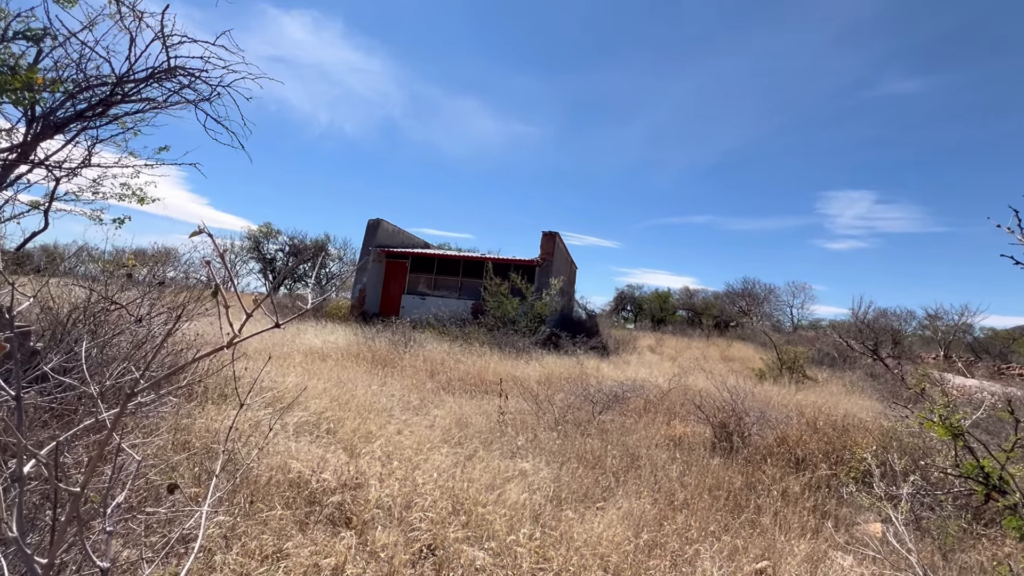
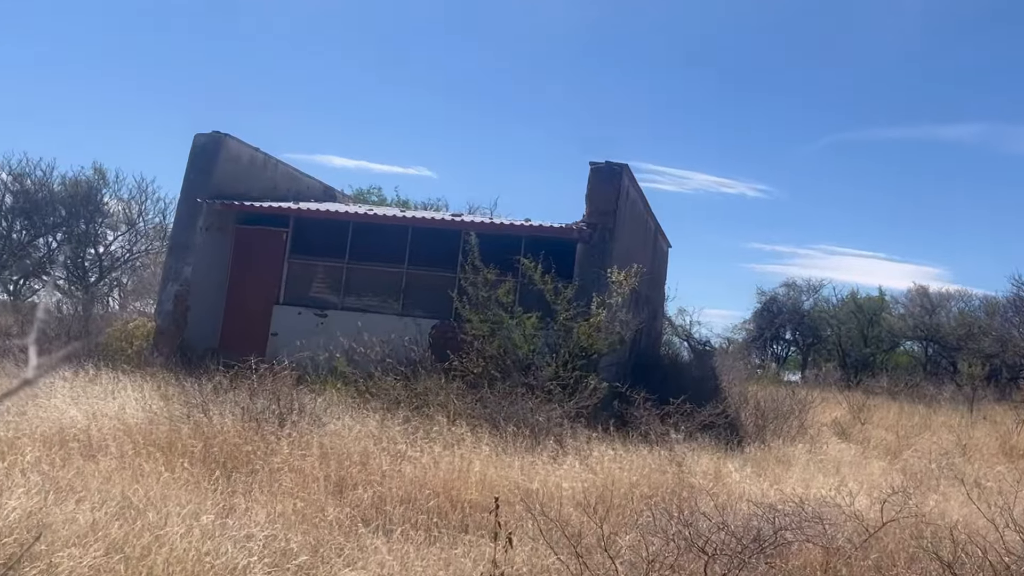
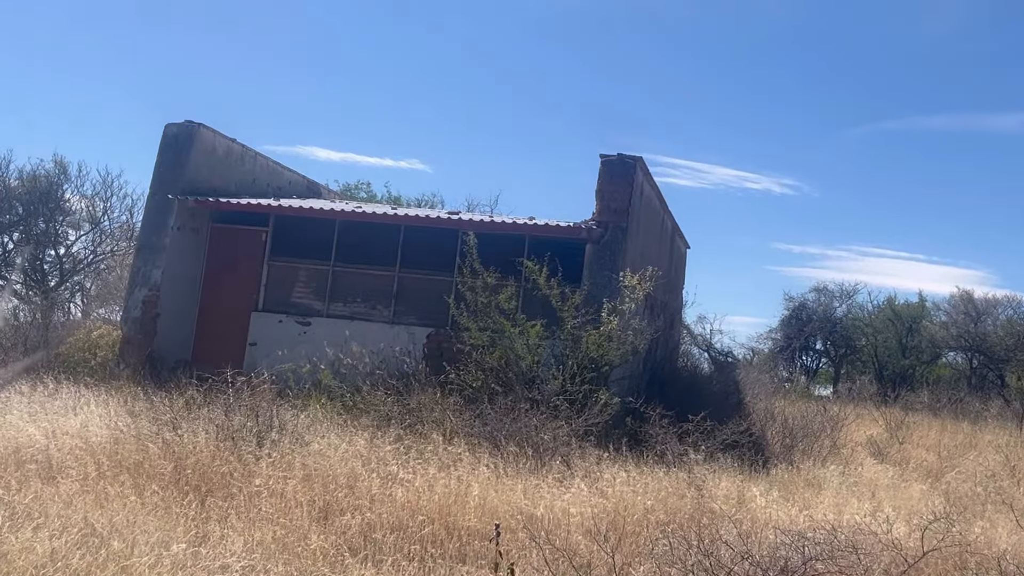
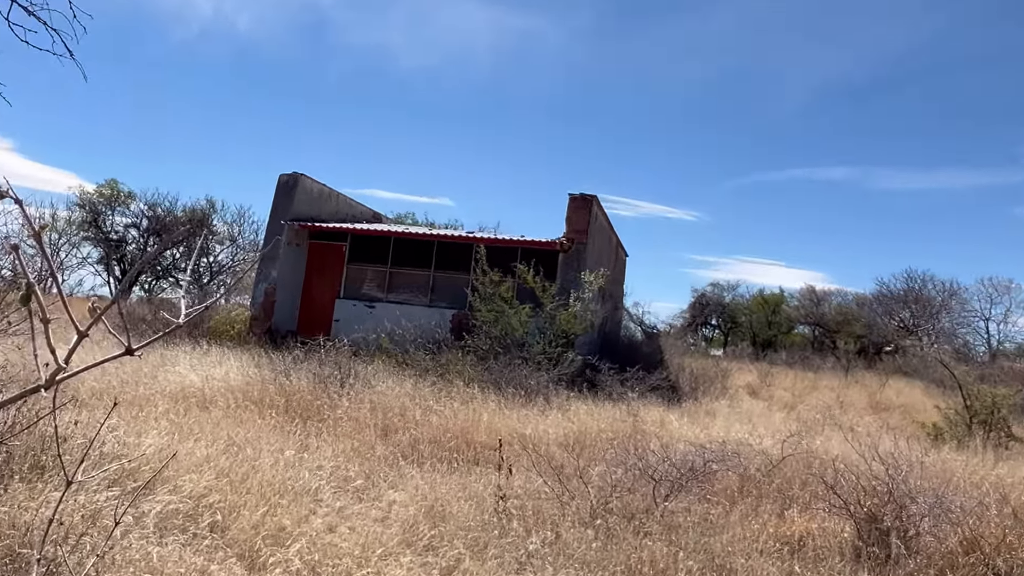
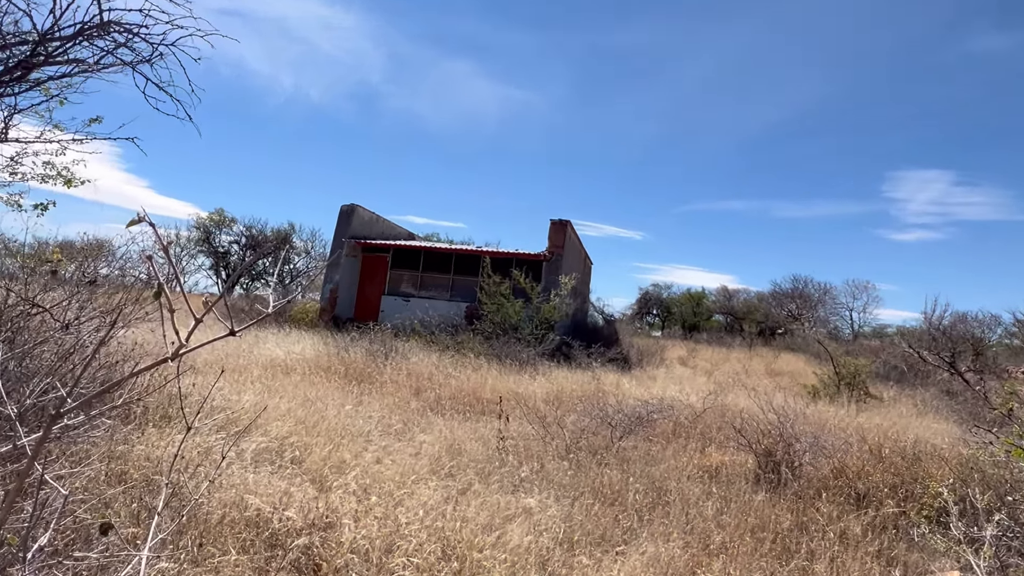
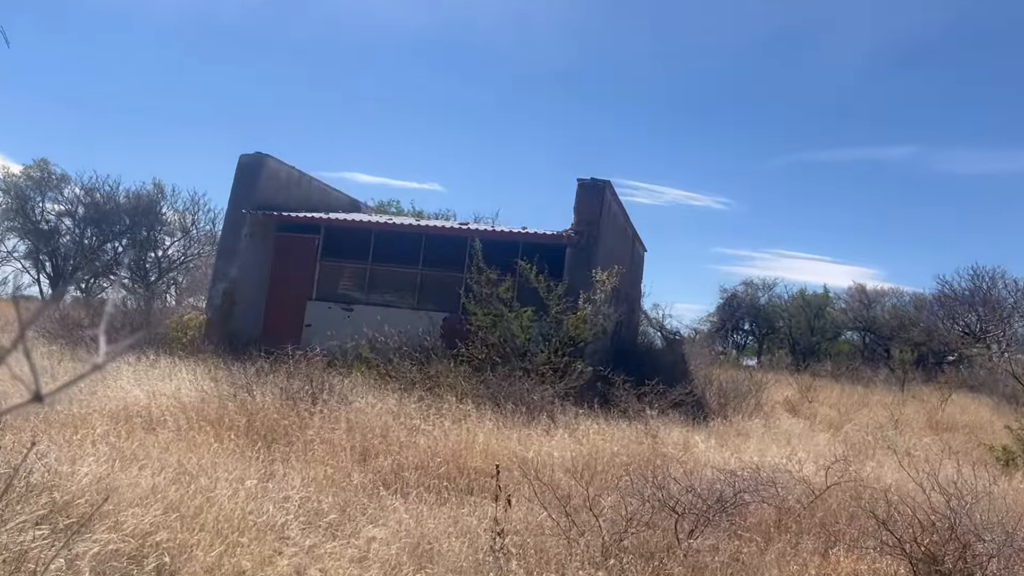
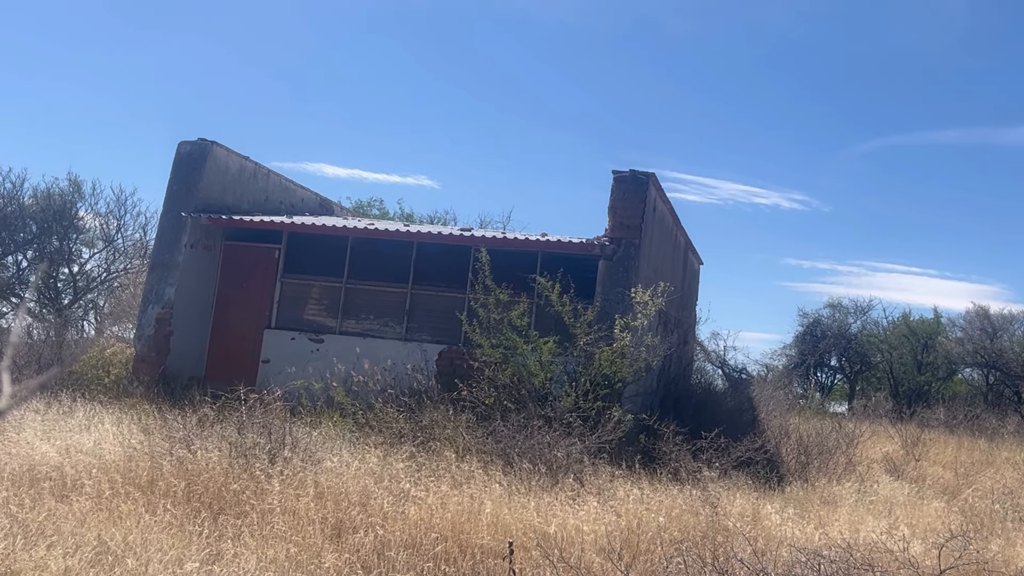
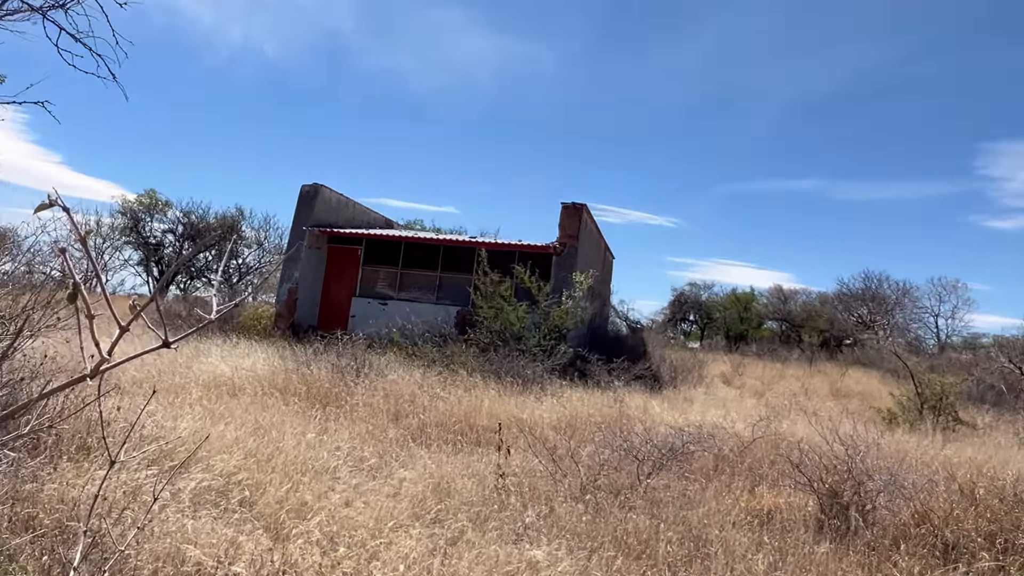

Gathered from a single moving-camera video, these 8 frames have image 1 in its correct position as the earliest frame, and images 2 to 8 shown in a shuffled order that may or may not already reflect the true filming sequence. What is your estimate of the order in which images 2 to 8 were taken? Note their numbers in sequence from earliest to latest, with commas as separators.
5, 8, 4, 6, 2, 3, 7
